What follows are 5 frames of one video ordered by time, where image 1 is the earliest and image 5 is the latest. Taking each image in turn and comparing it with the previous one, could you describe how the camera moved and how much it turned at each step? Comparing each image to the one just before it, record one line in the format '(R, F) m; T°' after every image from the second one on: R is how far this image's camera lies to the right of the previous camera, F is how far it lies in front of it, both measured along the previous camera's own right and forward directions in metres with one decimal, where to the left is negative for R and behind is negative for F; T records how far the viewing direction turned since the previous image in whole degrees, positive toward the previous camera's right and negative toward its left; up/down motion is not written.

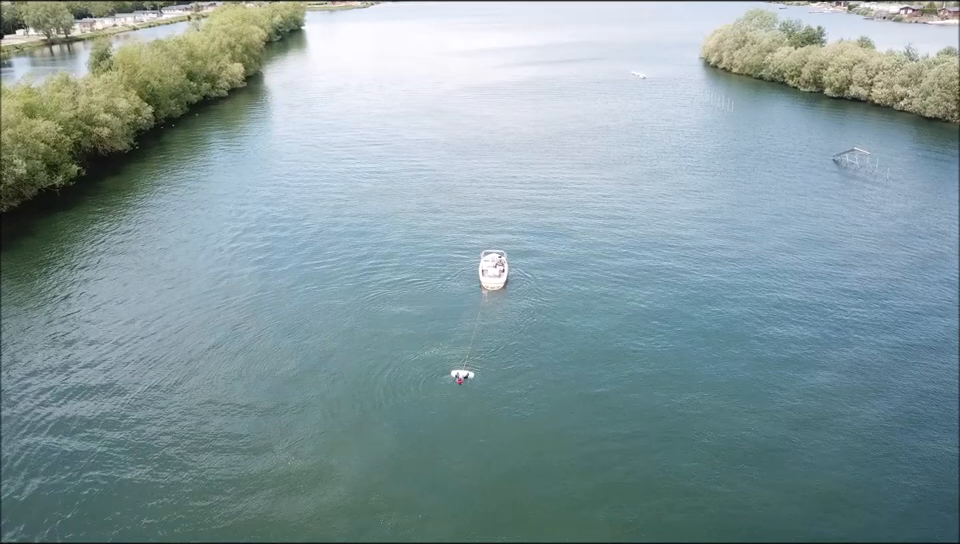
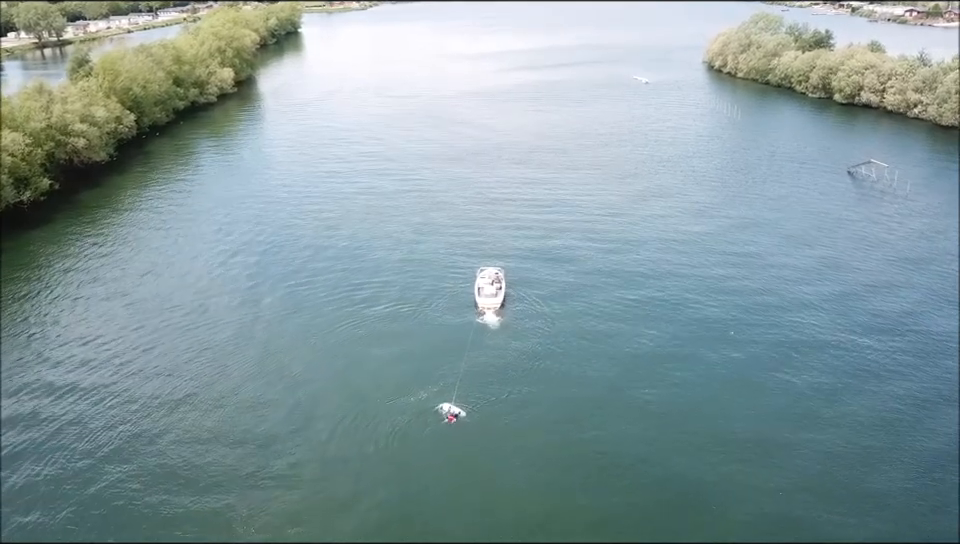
(+0.4, +3.5) m; 0°
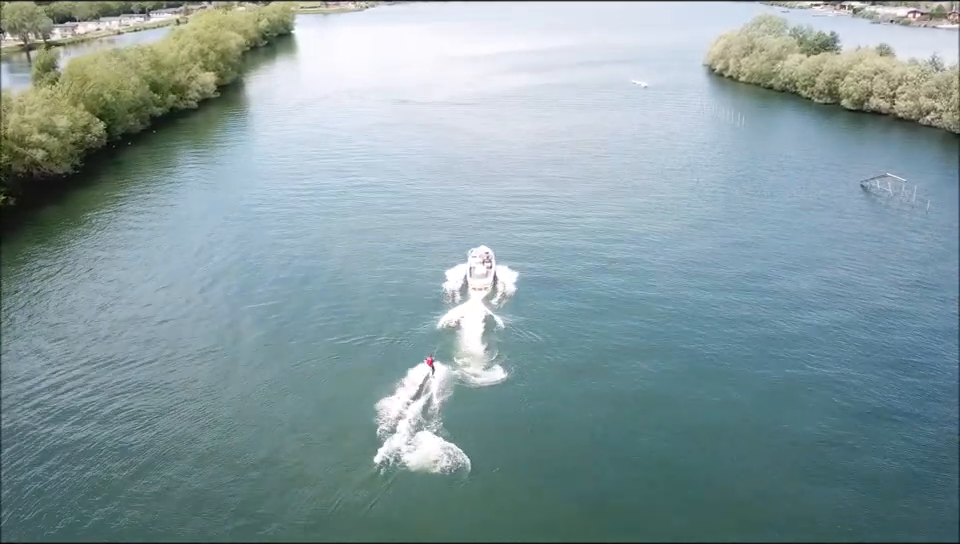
(+1.0, +4.3) m; 0°
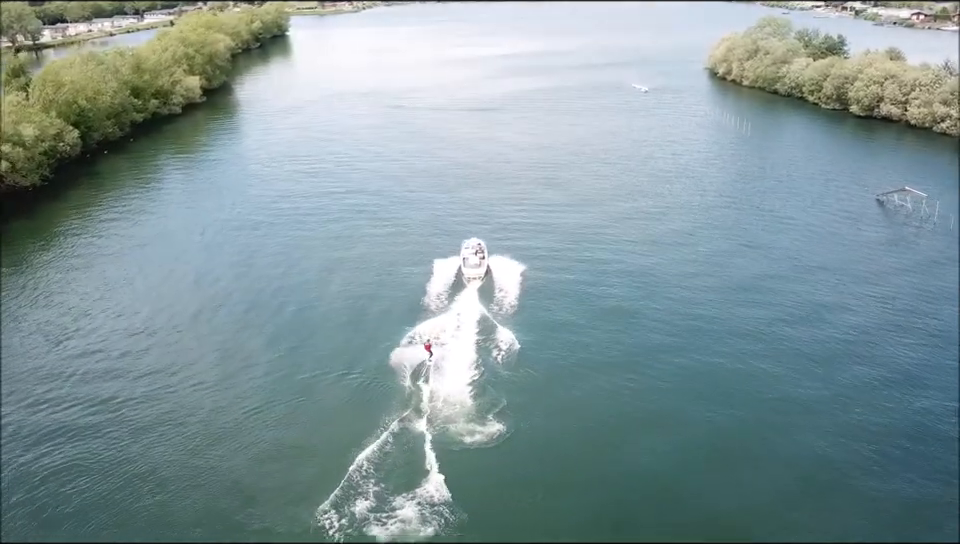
(+0.5, +3.7) m; 0°
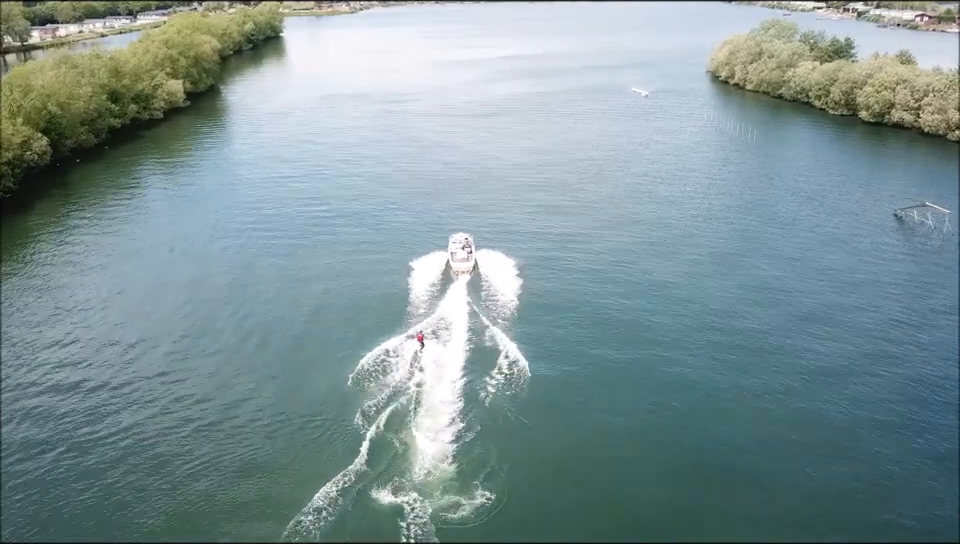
(+0.7, +3.8) m; 0°
